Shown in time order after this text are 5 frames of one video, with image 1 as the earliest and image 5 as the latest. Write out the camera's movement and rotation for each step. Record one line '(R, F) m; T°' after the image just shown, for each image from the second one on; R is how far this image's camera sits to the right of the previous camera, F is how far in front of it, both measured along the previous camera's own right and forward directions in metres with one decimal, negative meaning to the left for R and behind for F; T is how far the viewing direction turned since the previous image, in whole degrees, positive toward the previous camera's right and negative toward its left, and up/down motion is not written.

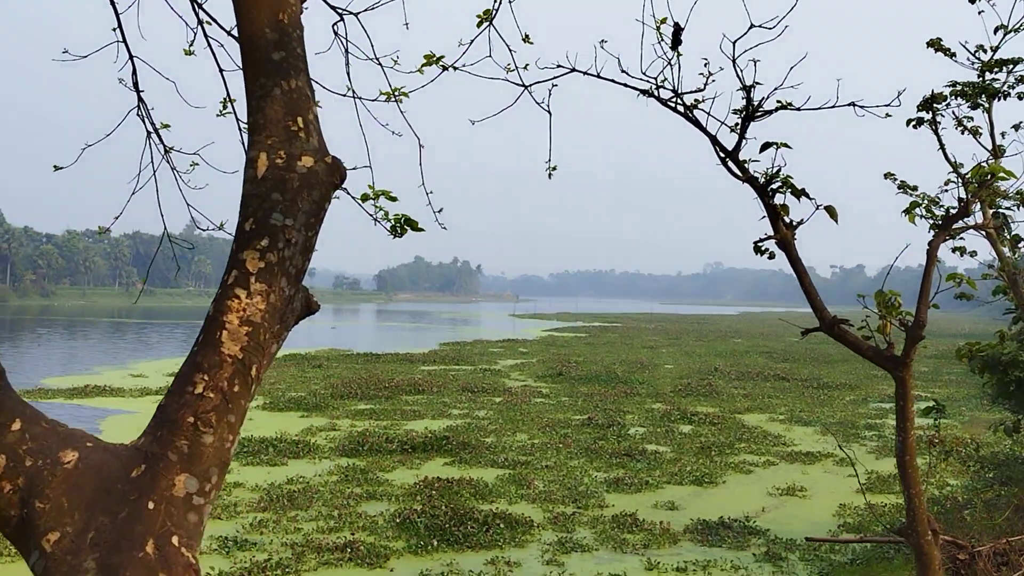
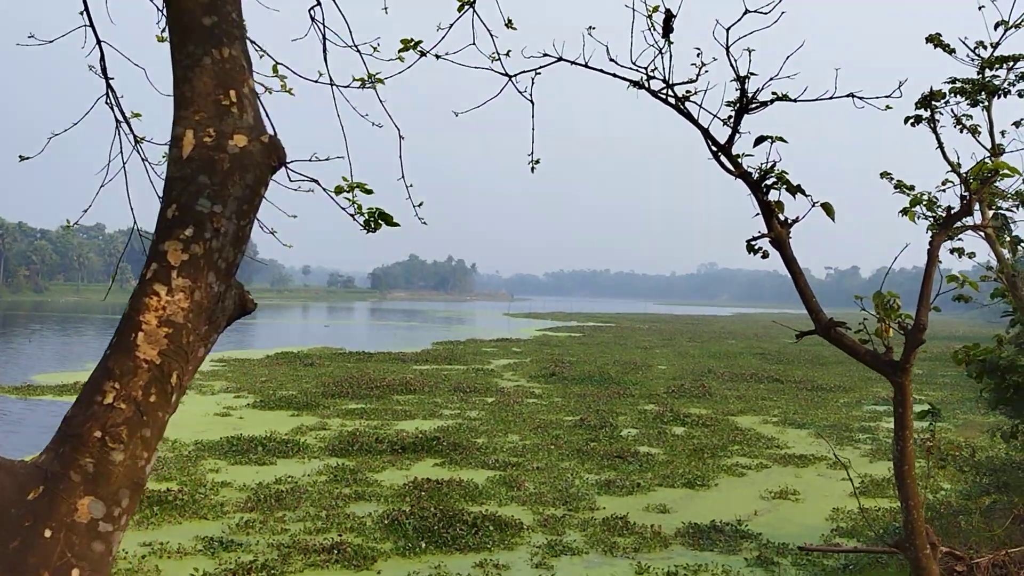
(0.0, +0.1) m; 0°
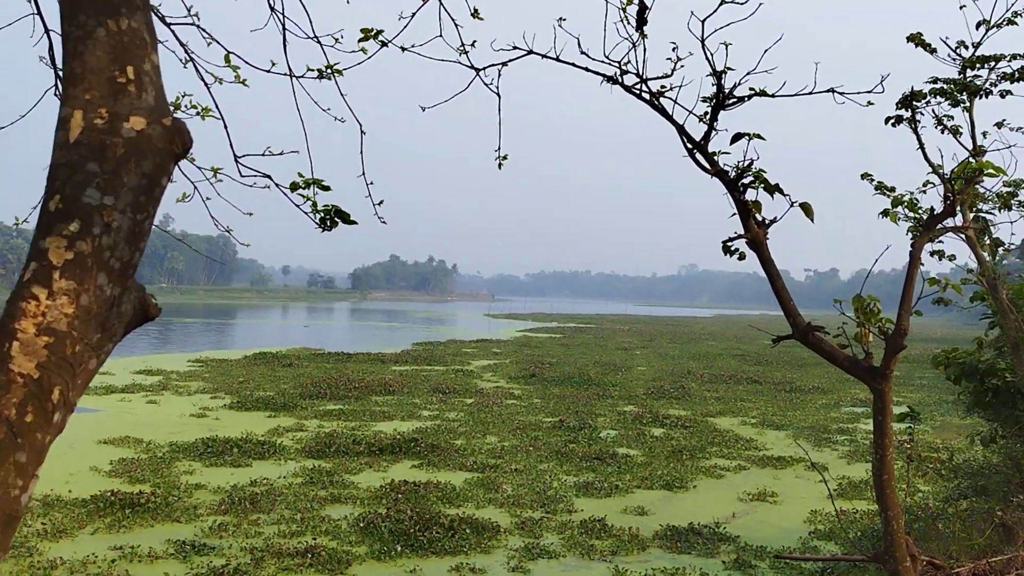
(0.0, +0.1) m; +1°
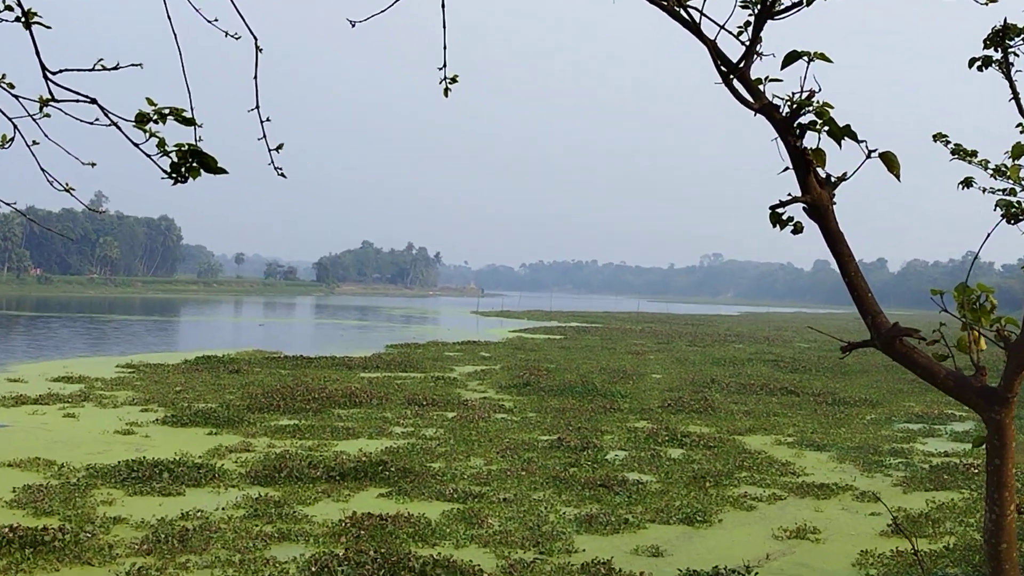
(+0.2, +1.7) m; -1°
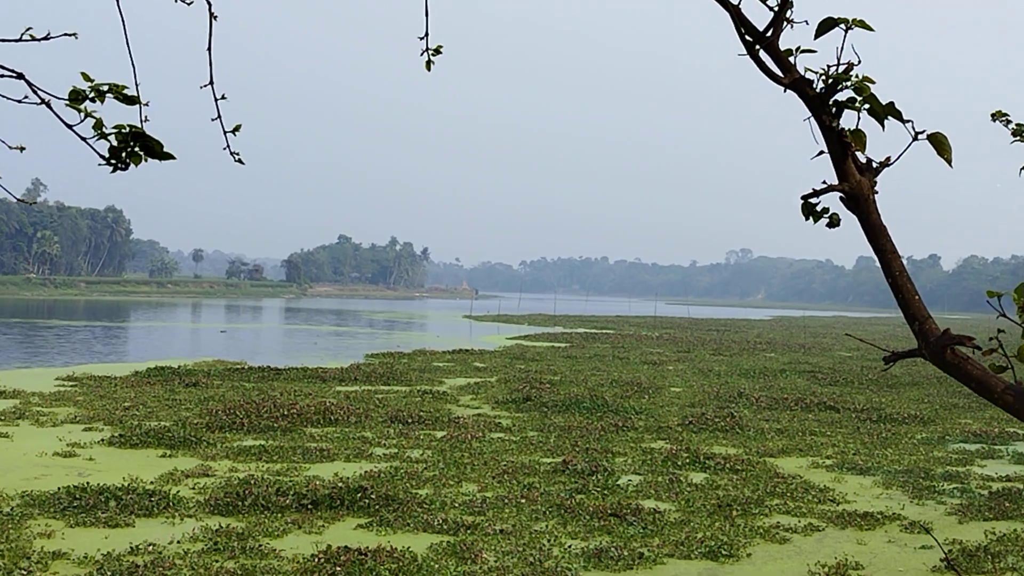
(+0.1, +1.0) m; -1°
